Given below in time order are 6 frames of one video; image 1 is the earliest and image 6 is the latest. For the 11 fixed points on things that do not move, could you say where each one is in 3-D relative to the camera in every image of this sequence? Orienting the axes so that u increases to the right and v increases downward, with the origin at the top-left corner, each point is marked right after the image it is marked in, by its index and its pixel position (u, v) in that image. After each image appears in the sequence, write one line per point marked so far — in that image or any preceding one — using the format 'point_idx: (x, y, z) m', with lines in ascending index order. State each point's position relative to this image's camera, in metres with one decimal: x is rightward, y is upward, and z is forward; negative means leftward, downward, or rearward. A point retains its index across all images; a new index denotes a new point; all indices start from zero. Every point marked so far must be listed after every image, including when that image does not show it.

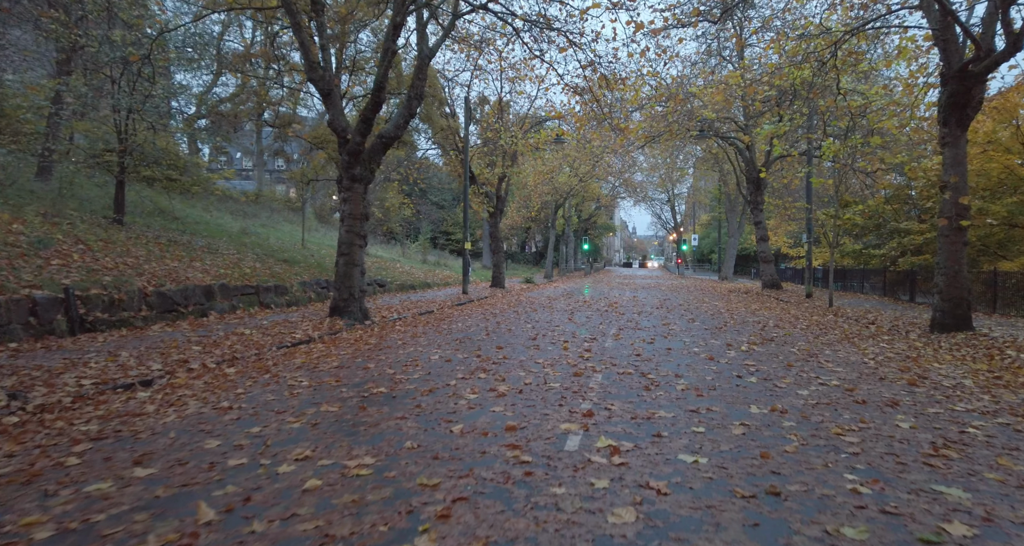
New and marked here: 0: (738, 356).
0: (+3.0, -1.1, +7.8) m
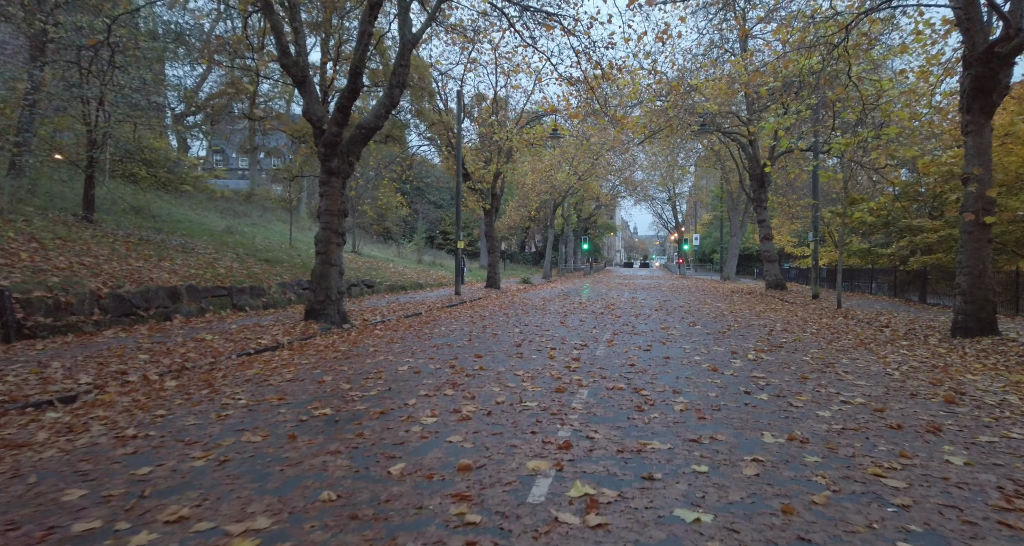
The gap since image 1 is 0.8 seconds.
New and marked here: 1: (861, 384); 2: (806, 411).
0: (+2.7, -1.1, +7.0) m
1: (+3.5, -1.1, +6.0) m
2: (+2.4, -1.1, +4.8) m
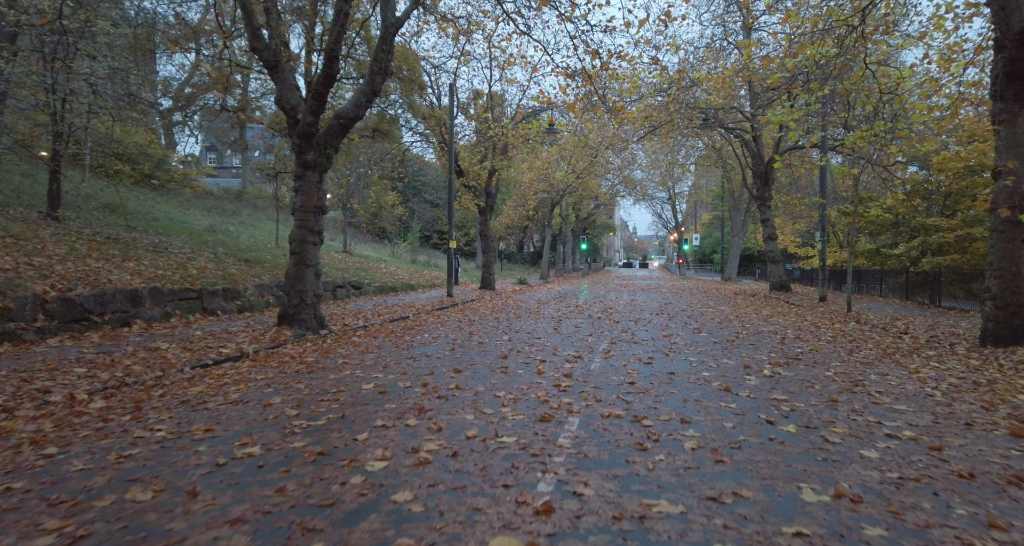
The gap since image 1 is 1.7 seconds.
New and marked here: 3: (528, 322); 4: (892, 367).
0: (+2.6, -1.1, +6.1) m
1: (+3.3, -1.2, +5.1) m
2: (+2.2, -1.2, +3.9) m
3: (+0.4, -1.1, +12.7) m
4: (+4.8, -1.2, +7.4) m
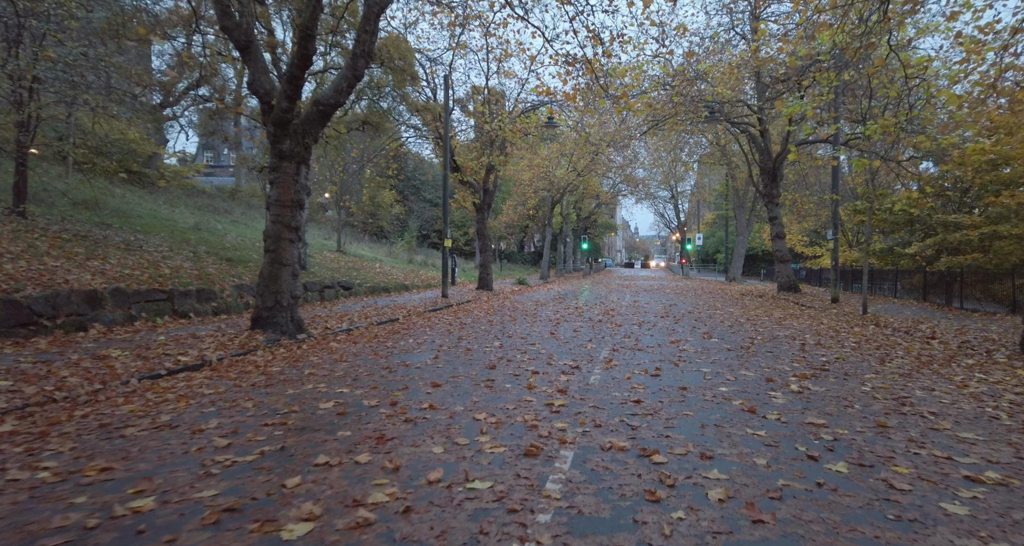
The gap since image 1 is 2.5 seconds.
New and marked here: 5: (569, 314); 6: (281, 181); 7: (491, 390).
0: (+2.4, -1.1, +5.1) m
1: (+3.2, -1.2, +4.1) m
2: (+2.1, -1.2, +3.0) m
3: (+0.2, -1.1, +11.8) m
4: (+4.6, -1.2, +6.5) m
5: (+1.4, -1.0, +14.2) m
6: (-4.1, +1.7, +10.6) m
7: (-0.2, -1.1, +5.7) m
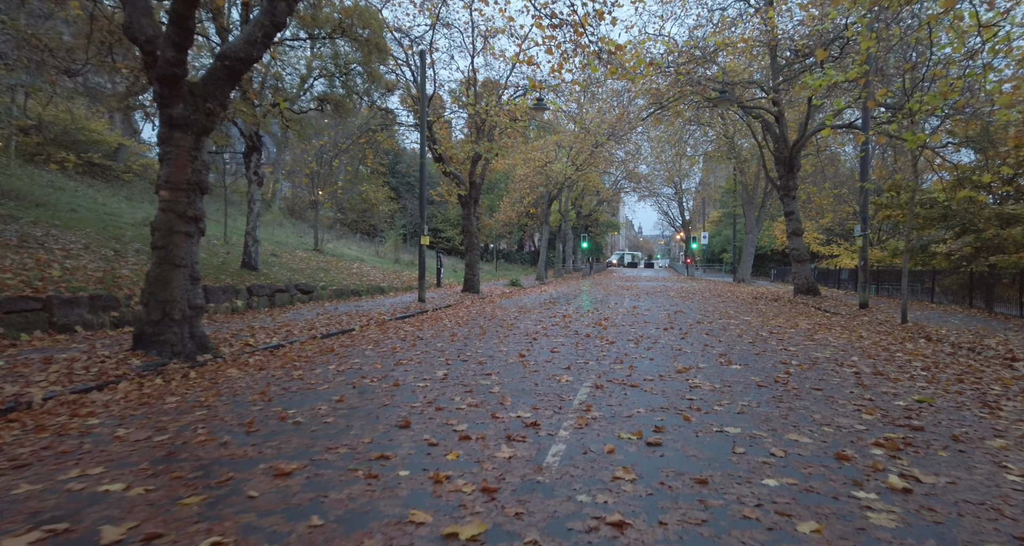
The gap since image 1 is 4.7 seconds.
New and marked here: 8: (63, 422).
0: (+1.8, -1.2, +2.7) m
1: (+2.6, -1.2, +1.7) m
2: (+1.5, -1.2, +0.6) m
3: (-0.3, -1.1, +9.4) m
4: (+4.1, -1.2, +4.0) m
5: (+0.8, -1.0, +11.8) m
6: (-4.7, +1.6, +8.2) m
7: (-0.8, -1.2, +3.3) m
8: (-3.8, -1.3, +5.1) m
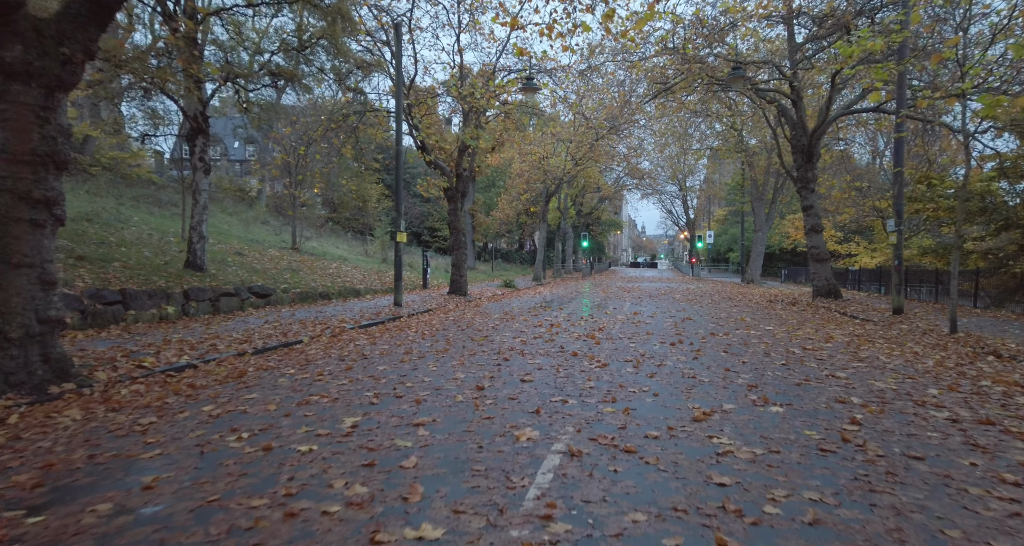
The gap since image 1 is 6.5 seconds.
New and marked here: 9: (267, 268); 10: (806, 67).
0: (+1.3, -1.2, +0.6) m
1: (+2.1, -1.2, -0.5) m
2: (+1.0, -1.3, -1.6) m
3: (-0.8, -1.1, +7.2) m
4: (+3.6, -1.3, +1.9) m
5: (+0.4, -1.1, +9.7) m
6: (-5.2, +1.6, +6.1) m
7: (-1.3, -1.2, +1.1) m
8: (-4.3, -1.3, +3.0) m
9: (-7.8, +0.2, +18.8) m
10: (+8.9, +6.3, +17.9) m
